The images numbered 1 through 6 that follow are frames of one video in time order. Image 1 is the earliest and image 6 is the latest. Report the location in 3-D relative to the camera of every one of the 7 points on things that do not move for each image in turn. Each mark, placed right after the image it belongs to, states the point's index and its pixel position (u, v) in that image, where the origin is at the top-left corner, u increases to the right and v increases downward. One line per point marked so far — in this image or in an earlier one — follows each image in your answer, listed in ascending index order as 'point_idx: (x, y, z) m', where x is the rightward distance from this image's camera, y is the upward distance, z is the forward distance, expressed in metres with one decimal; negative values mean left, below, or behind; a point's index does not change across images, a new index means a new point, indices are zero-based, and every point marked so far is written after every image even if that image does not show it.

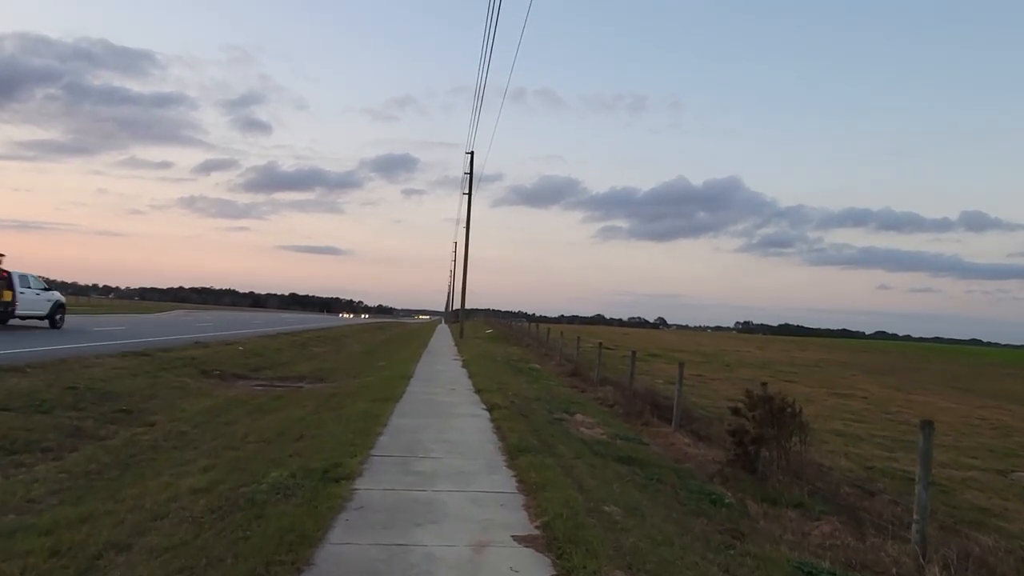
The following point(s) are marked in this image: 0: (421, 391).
0: (-1.8, -2.0, +17.4) m
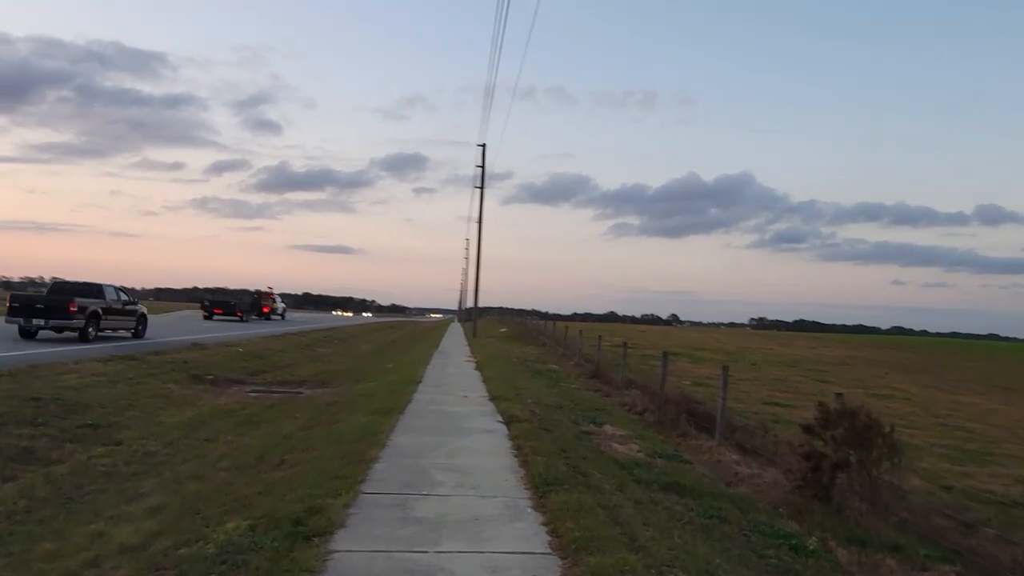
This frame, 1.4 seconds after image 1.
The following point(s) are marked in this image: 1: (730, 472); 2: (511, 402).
0: (-1.4, -1.9, +15.5) m
1: (+2.9, -2.5, +11.9) m
2: (0.0, -1.9, +14.8) m
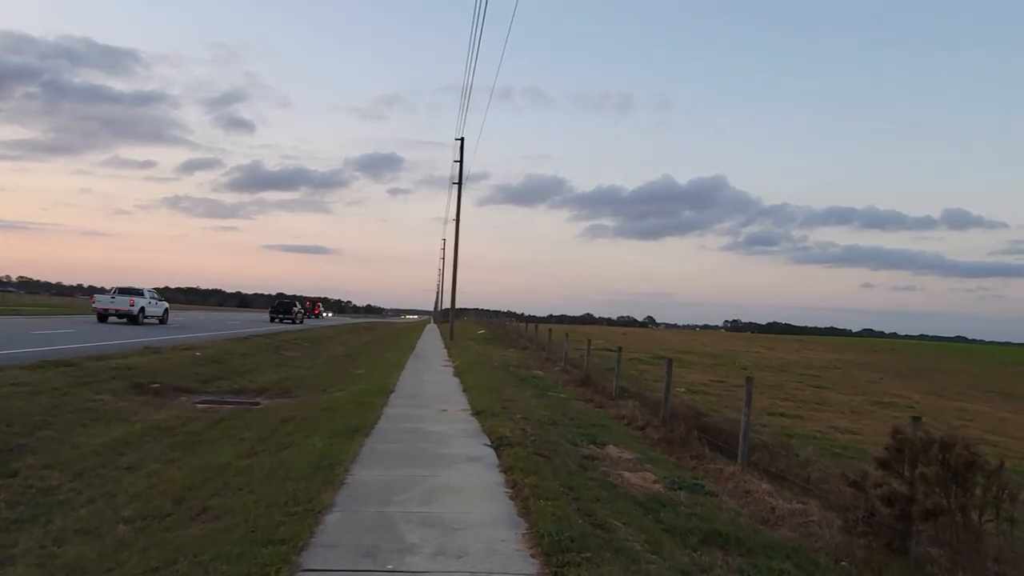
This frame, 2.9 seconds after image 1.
0: (-1.7, -1.9, +13.3) m
1: (+2.8, -2.4, +9.9) m
2: (-0.2, -1.9, +12.7) m
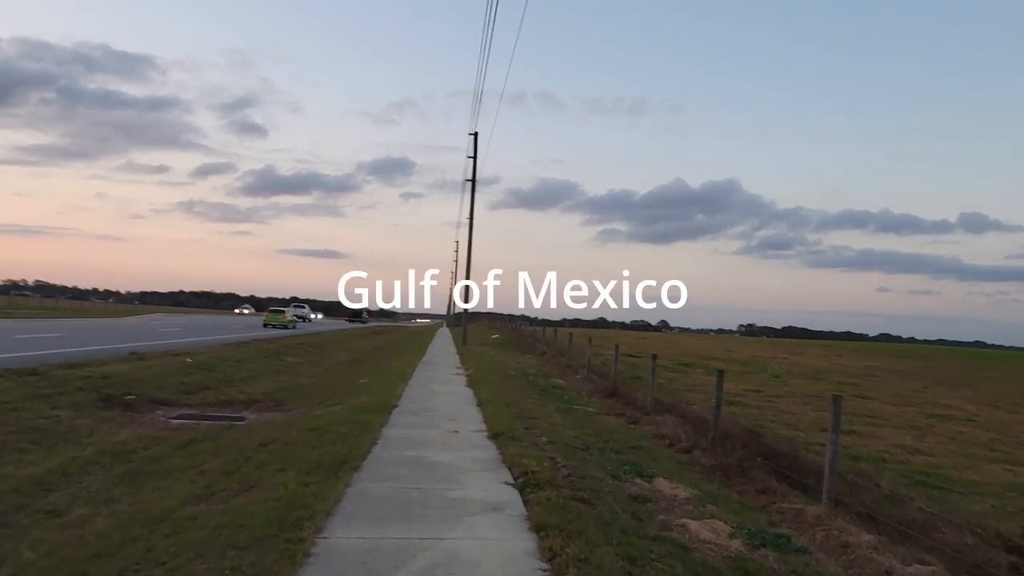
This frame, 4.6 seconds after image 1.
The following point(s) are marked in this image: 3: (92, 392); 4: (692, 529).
0: (-1.3, -1.9, +10.9) m
1: (+3.1, -2.4, +7.5) m
2: (+0.1, -1.8, +10.3) m
3: (-7.9, -2.0, +16.6) m
4: (+1.6, -2.1, +7.8) m
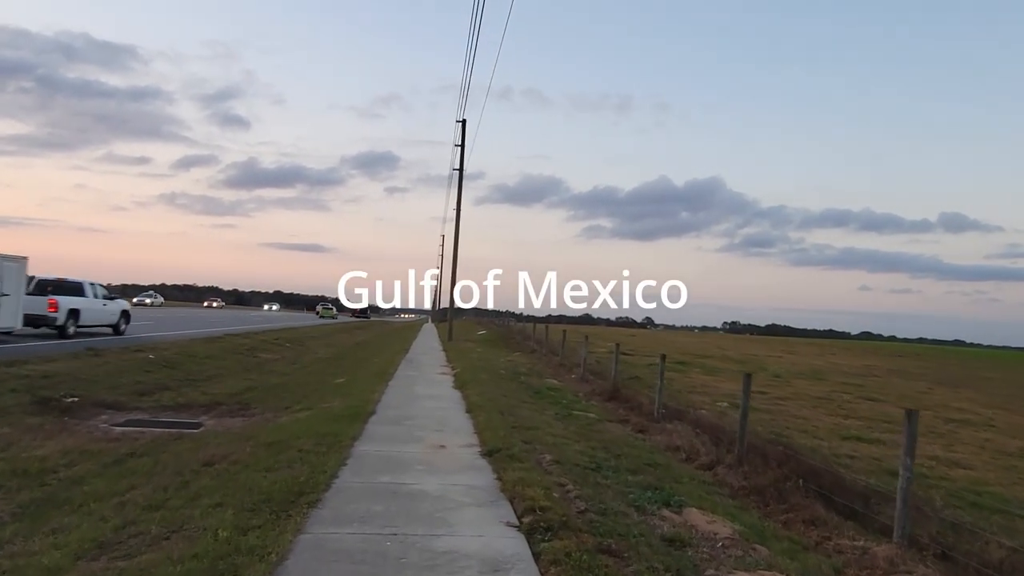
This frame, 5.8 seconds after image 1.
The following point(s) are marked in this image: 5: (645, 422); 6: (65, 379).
0: (-1.4, -1.7, +9.1) m
1: (+3.1, -2.3, +5.7) m
2: (+0.1, -1.7, +8.5) m
3: (-8.0, -1.8, +14.6) m
4: (+1.6, -2.0, +5.9) m
5: (+2.4, -2.4, +15.8) m
6: (-8.6, -1.7, +17.1) m
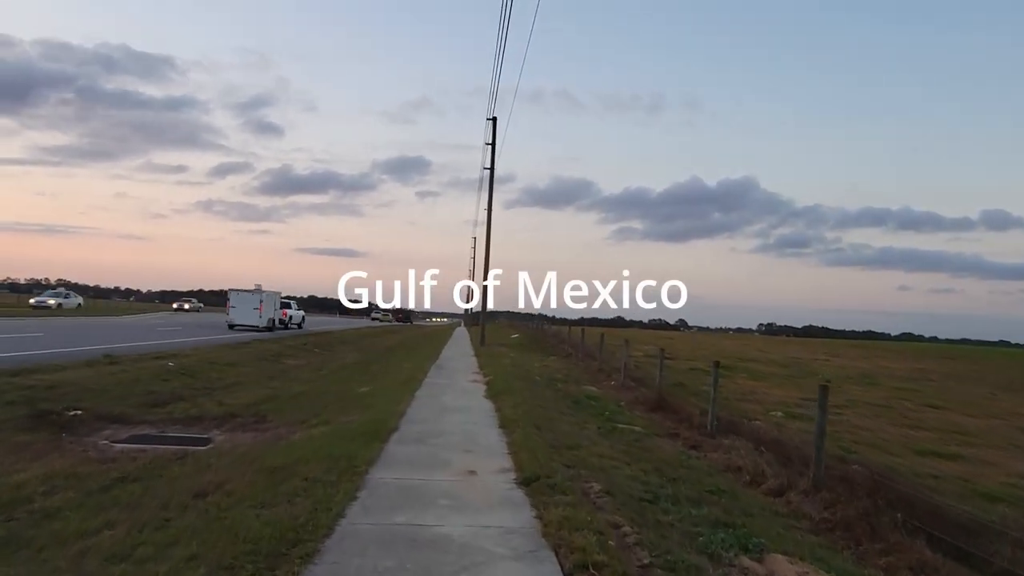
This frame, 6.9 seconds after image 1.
0: (-1.0, -1.7, +7.7) m
1: (+3.4, -2.3, +4.1) m
2: (+0.4, -1.7, +7.0) m
3: (-7.4, -1.8, +13.5) m
4: (+1.8, -2.0, +4.4) m
5: (+3.0, -2.4, +14.3) m
6: (-7.9, -1.8, +16.0) m
